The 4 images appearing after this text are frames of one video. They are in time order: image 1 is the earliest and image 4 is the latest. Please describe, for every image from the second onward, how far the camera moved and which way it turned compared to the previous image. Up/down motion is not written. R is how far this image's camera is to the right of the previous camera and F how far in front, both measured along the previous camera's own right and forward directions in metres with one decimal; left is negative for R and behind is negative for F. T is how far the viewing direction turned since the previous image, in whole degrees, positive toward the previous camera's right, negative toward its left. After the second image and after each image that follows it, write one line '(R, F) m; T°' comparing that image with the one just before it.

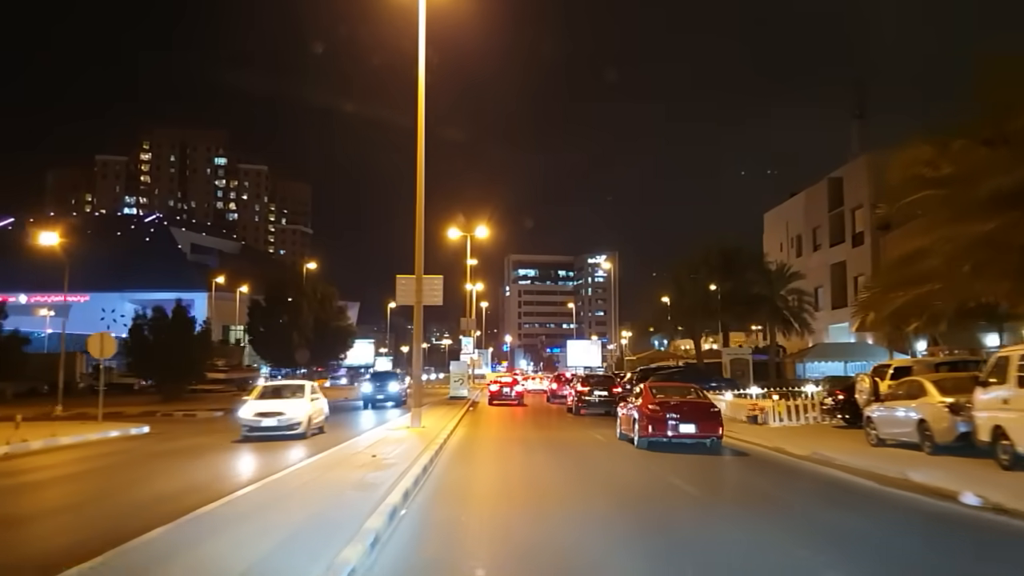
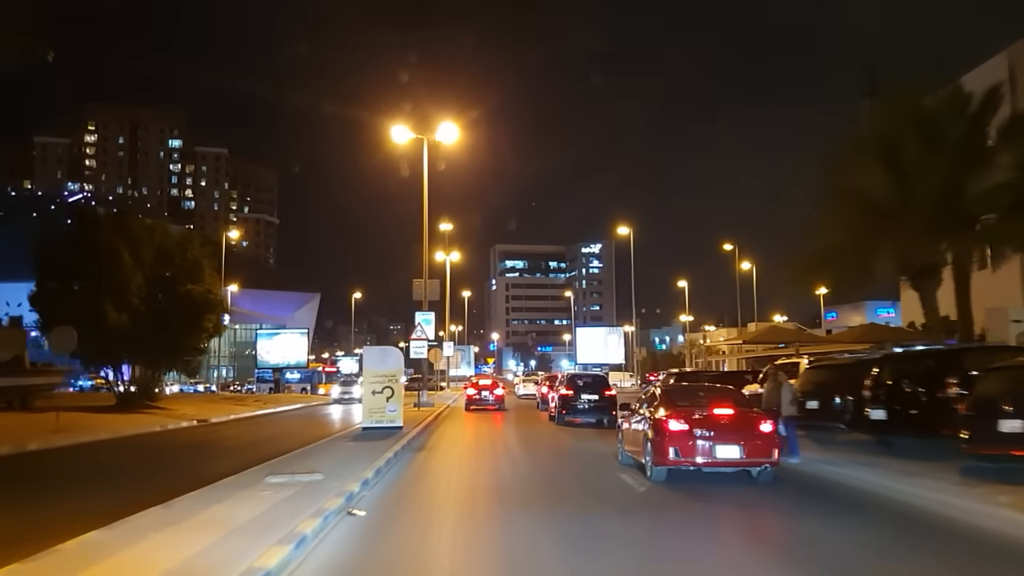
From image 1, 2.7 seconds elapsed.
(0.0, +12.4) m; +1°
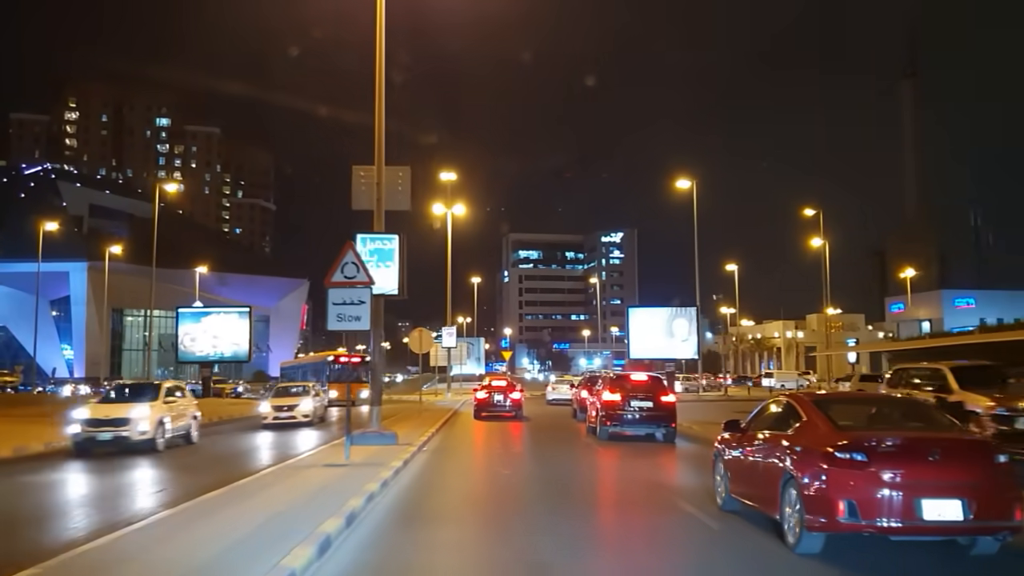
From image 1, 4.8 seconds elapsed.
(-0.4, +9.4) m; -1°
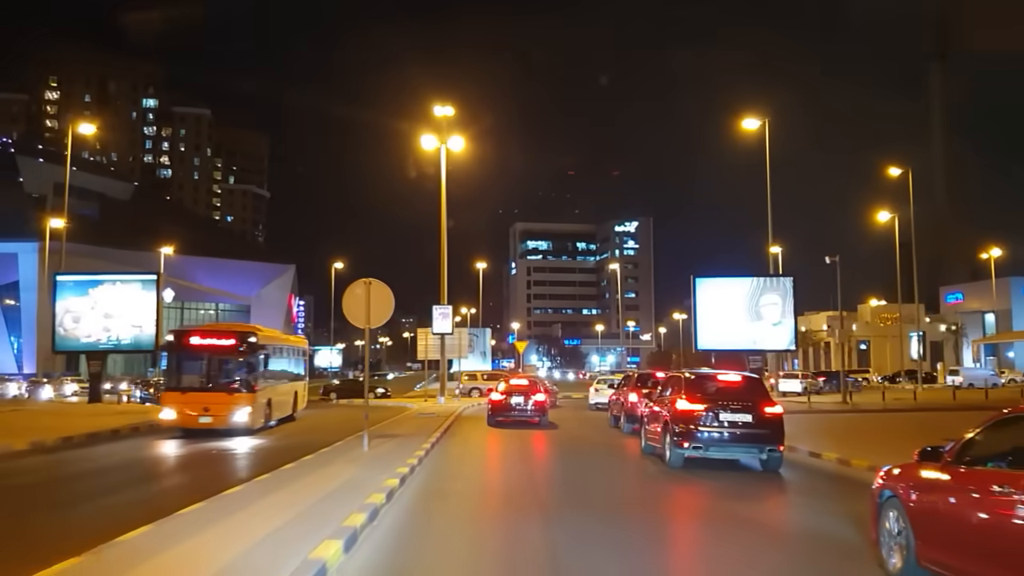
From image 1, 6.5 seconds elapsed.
(-0.2, +6.8) m; 0°
